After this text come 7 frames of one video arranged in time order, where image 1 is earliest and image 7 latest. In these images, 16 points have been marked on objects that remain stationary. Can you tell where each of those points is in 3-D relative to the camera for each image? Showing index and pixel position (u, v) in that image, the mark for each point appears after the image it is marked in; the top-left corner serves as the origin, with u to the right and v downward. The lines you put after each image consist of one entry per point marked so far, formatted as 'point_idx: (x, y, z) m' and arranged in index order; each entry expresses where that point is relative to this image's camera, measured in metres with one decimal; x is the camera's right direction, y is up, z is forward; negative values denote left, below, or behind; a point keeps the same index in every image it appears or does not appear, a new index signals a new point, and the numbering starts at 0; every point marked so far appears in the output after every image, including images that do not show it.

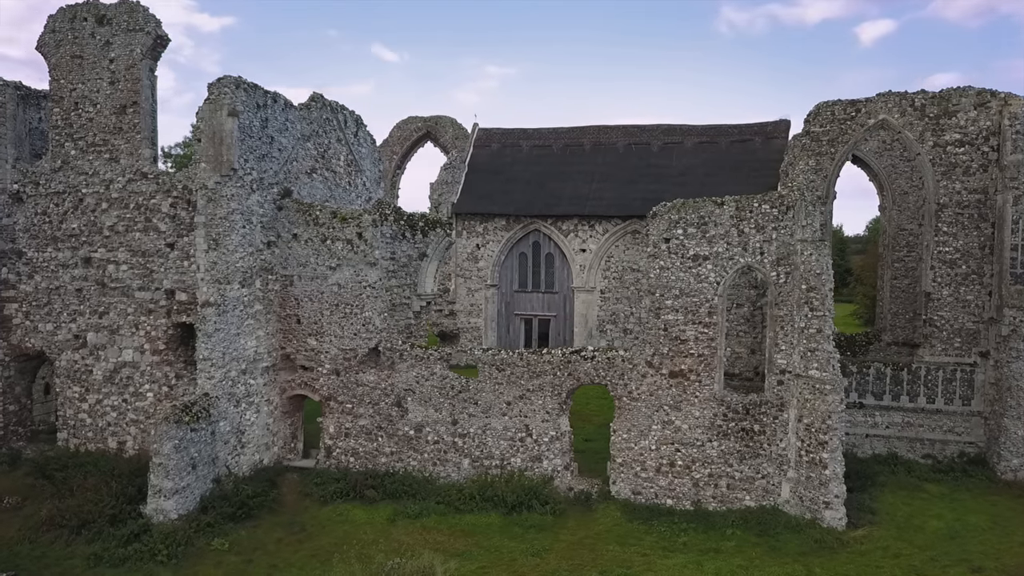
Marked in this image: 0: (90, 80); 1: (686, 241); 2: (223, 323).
0: (-8.5, +4.2, +13.9) m
1: (+3.0, +0.8, +12.1) m
2: (-5.6, -0.6, +13.2) m
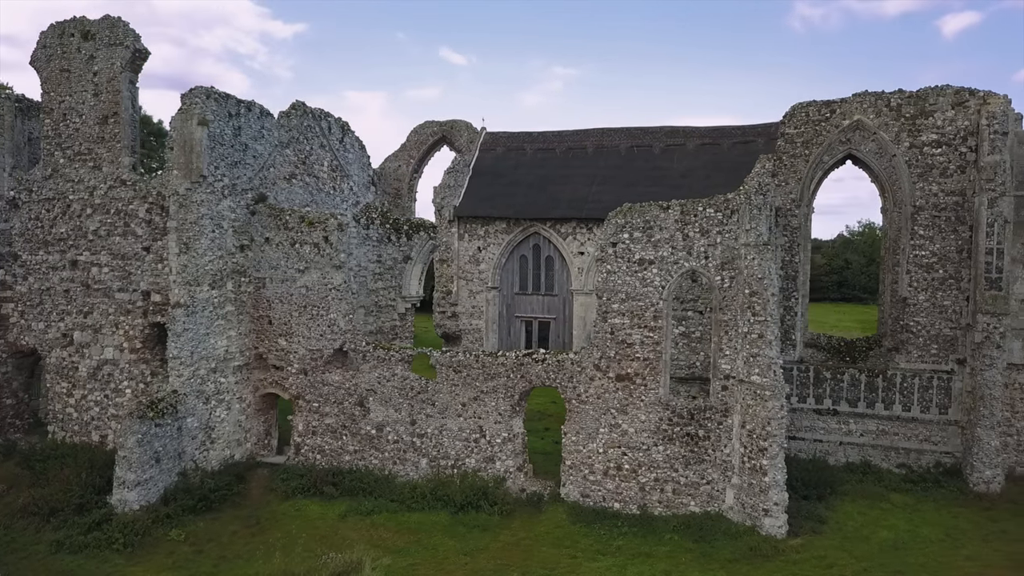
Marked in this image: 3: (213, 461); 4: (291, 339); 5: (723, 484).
0: (-9.2, +4.2, +14.7) m
1: (+2.1, +0.8, +12.1) m
2: (-6.4, -0.7, +13.7) m
3: (-6.1, -3.5, +14.1) m
4: (-4.7, -1.1, +14.7) m
5: (+3.5, -3.3, +11.5) m
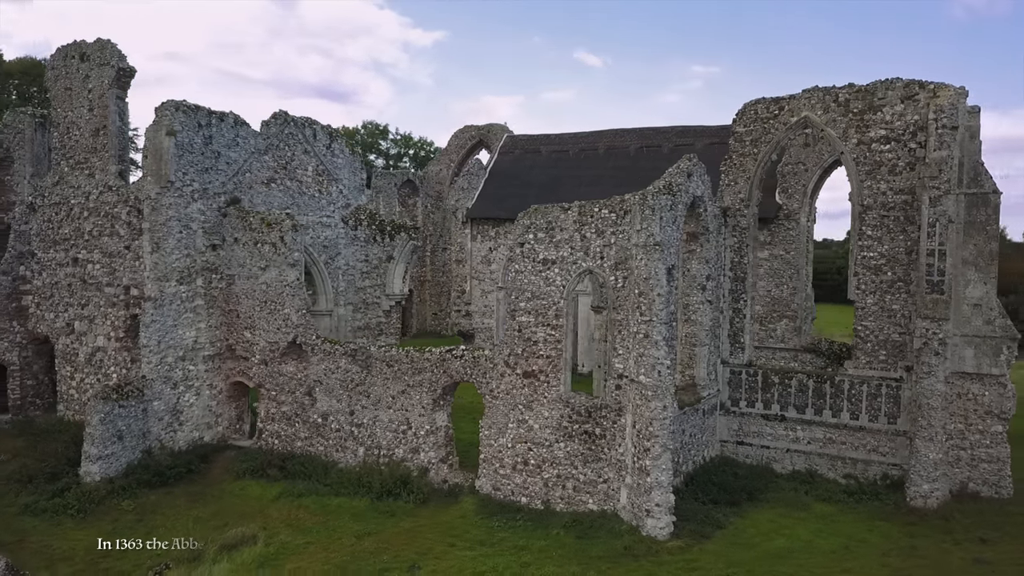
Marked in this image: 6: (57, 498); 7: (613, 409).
0: (-10.3, +4.3, +16.5) m
1: (+0.4, +0.8, +12.3) m
2: (-7.7, -0.6, +15.2) m
3: (-7.4, -3.4, +15.4) m
4: (-5.9, -1.0, +15.9) m
5: (+1.7, -3.3, +11.5) m
6: (-8.7, -4.1, +13.3) m
7: (+1.7, -2.0, +11.6) m
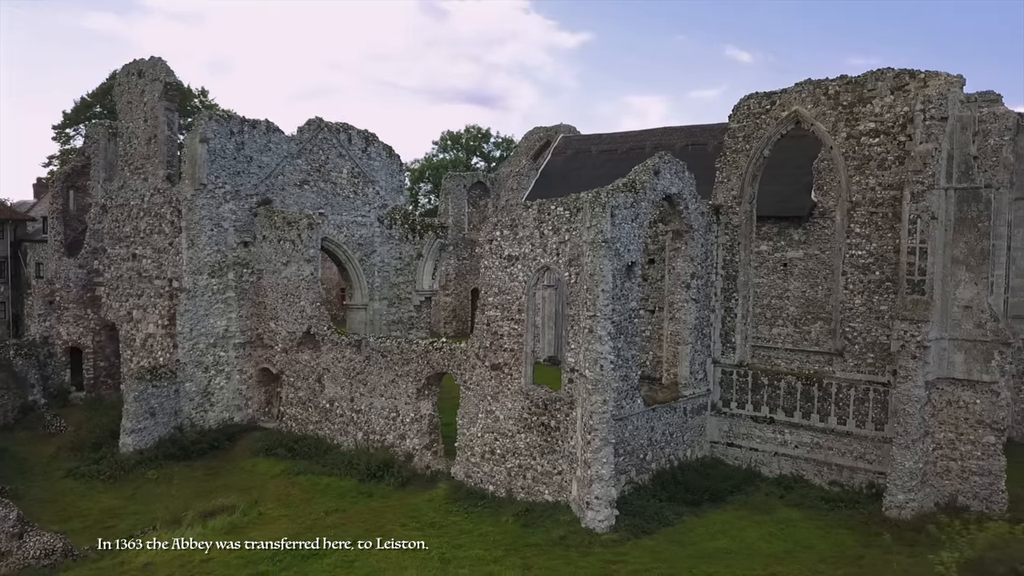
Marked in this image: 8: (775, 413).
0: (-10.1, +4.5, +18.7) m
1: (-0.2, +0.8, +12.8) m
2: (-7.8, -0.4, +16.9) m
3: (-7.5, -3.3, +17.1) m
4: (-5.9, -0.8, +17.3) m
5: (+0.9, -3.2, +11.8) m
6: (-9.1, -3.9, +15.2) m
7: (+0.9, -2.0, +11.9) m
8: (+5.3, -2.5, +13.9) m
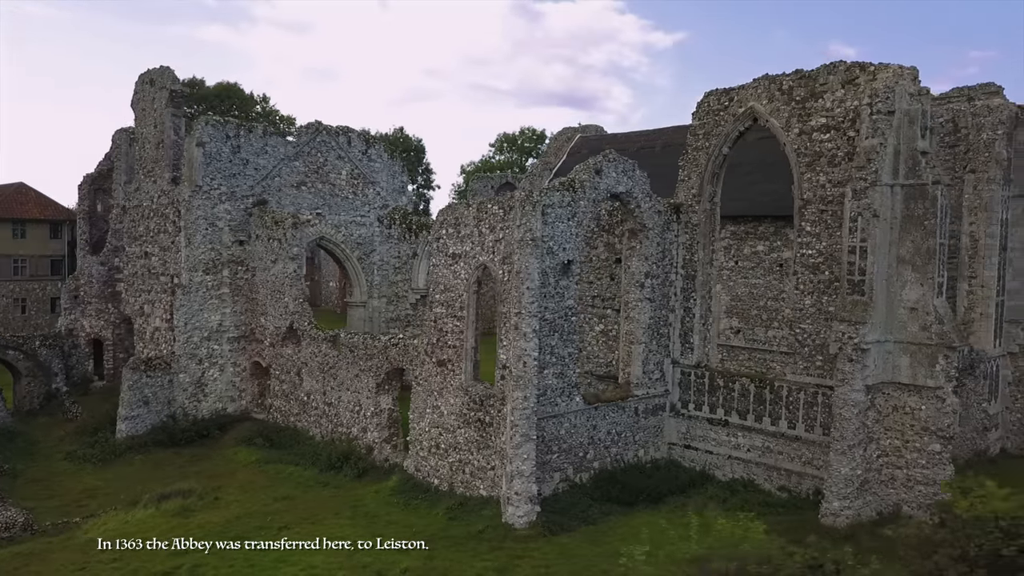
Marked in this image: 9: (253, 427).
0: (-10.5, +4.6, +19.9) m
1: (-1.2, +0.9, +13.1) m
2: (-8.4, -0.3, +17.9) m
3: (-8.1, -3.2, +18.1) m
4: (-6.5, -0.8, +18.2) m
5: (-0.2, -3.2, +12.0) m
6: (-9.9, -3.8, +16.3) m
7: (-0.2, -1.9, +12.1) m
8: (+4.3, -2.5, +13.6) m
9: (-6.6, -3.5, +17.6) m
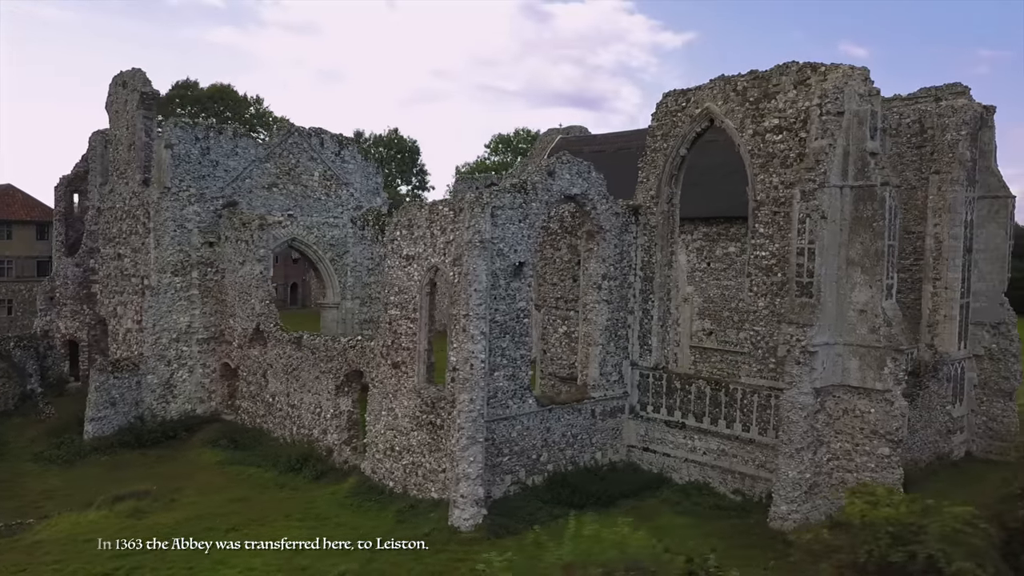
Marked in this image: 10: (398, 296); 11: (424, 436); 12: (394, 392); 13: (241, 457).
0: (-11.3, +4.6, +20.0) m
1: (-2.1, +0.9, +13.0) m
2: (-9.2, -0.3, +17.9) m
3: (-8.9, -3.2, +18.1) m
4: (-7.3, -0.8, +18.2) m
5: (-1.1, -3.2, +11.9) m
6: (-10.8, -3.8, +16.4) m
7: (-1.1, -2.0, +12.0) m
8: (+3.4, -2.6, +13.5) m
9: (-7.4, -3.6, +17.6) m
10: (-2.2, -0.2, +13.1) m
11: (-1.6, -2.7, +12.5) m
12: (-2.2, -2.0, +13.2) m
13: (-6.1, -3.8, +15.6) m
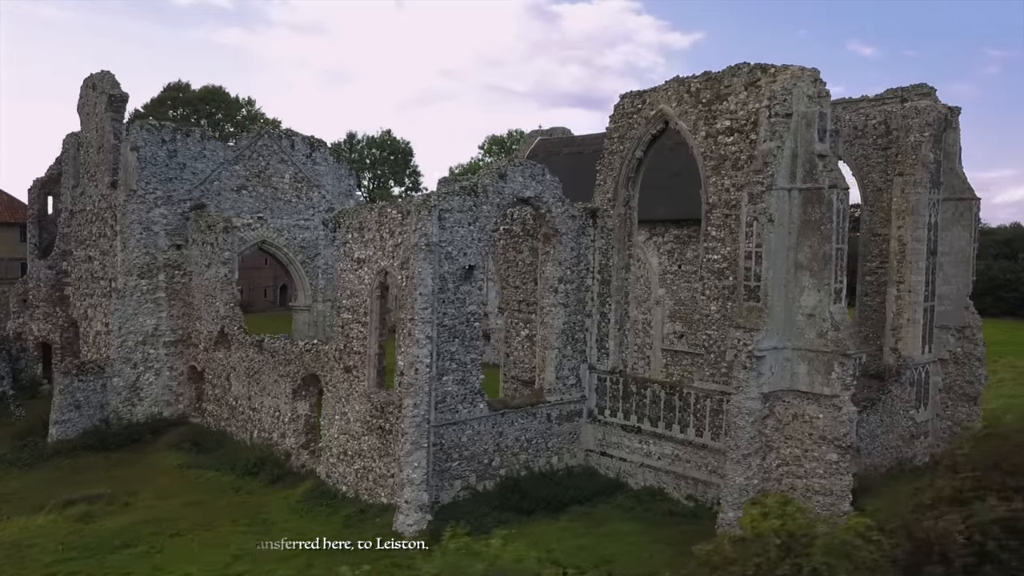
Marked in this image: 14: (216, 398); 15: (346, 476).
0: (-12.1, +4.5, +19.9) m
1: (-3.0, +0.8, +13.0) m
2: (-10.1, -0.4, +17.9) m
3: (-9.8, -3.3, +18.1) m
4: (-8.1, -0.9, +18.1) m
5: (-2.0, -3.3, +11.8) m
6: (-11.6, -3.9, +16.3) m
7: (-2.0, -2.0, +11.9) m
8: (+2.6, -2.6, +13.4) m
9: (-8.3, -3.6, +17.6) m
10: (-3.0, -0.2, +13.0) m
11: (-2.4, -2.7, +12.4) m
12: (-3.1, -2.0, +13.1) m
13: (-7.0, -3.9, +15.6) m
14: (-7.5, -2.8, +17.5) m
15: (-3.1, -3.5, +13.0) m
